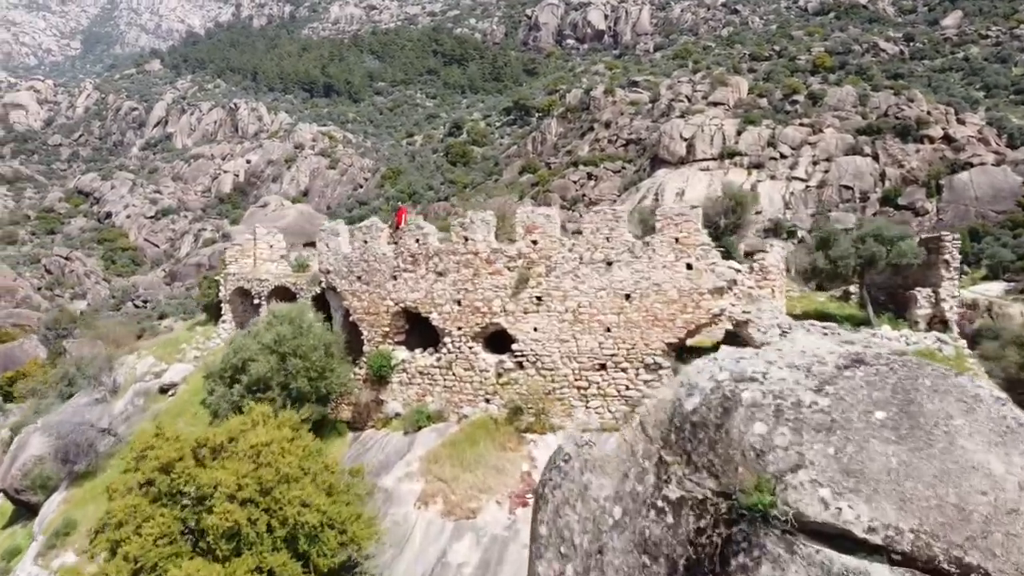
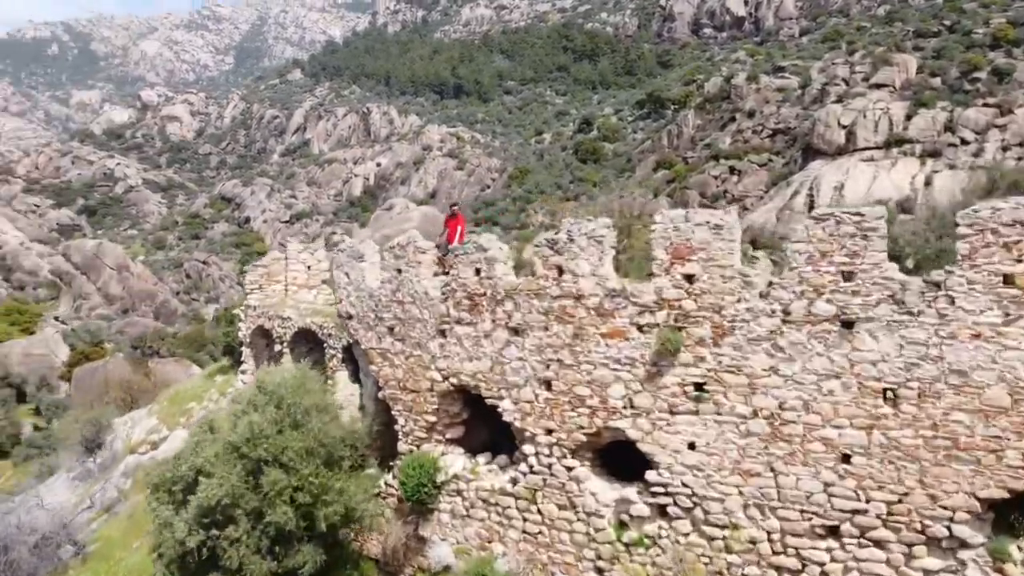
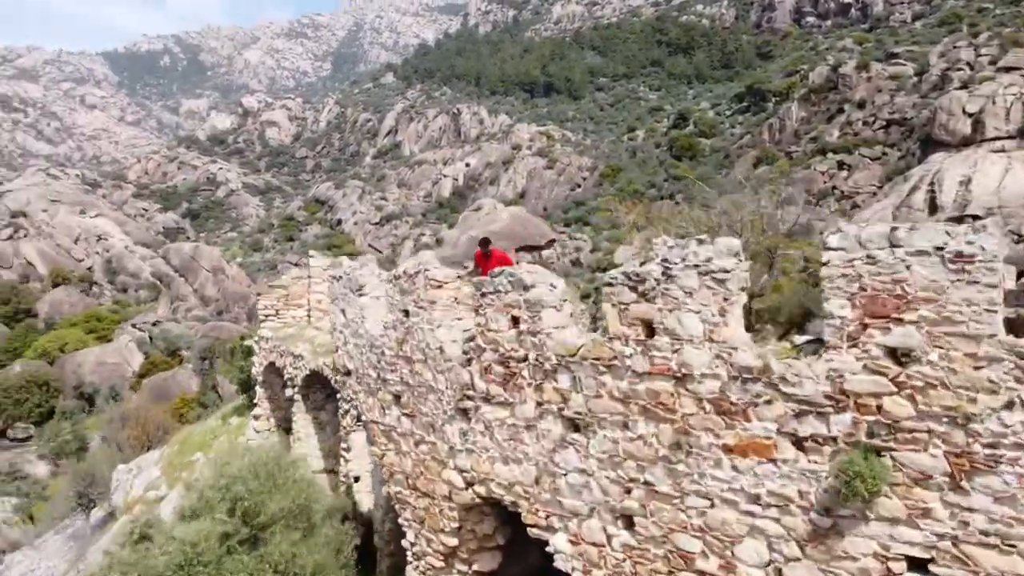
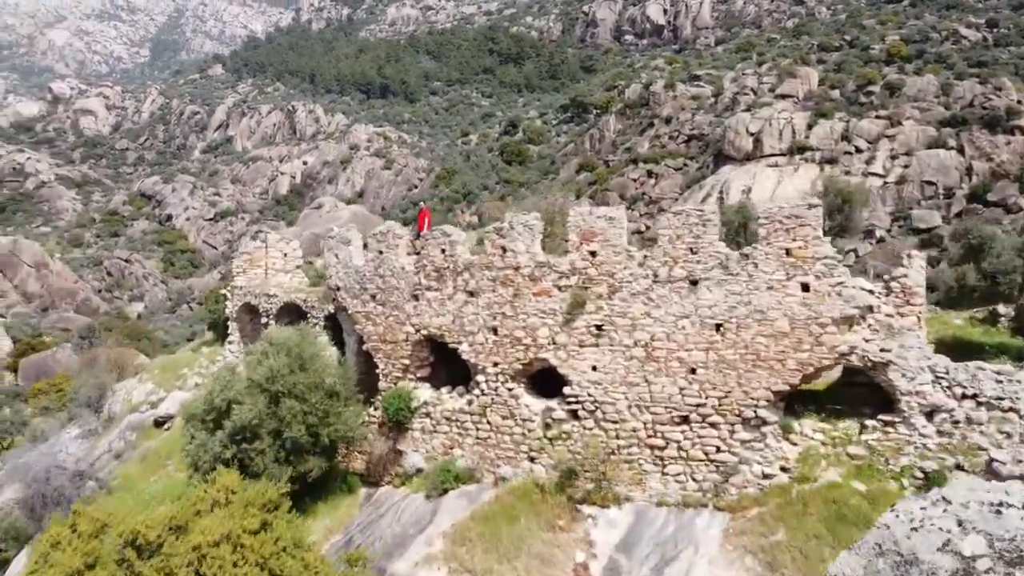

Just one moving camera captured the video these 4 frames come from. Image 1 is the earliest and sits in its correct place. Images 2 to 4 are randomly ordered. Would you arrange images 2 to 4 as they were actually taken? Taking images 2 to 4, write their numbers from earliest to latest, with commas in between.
4, 2, 3
